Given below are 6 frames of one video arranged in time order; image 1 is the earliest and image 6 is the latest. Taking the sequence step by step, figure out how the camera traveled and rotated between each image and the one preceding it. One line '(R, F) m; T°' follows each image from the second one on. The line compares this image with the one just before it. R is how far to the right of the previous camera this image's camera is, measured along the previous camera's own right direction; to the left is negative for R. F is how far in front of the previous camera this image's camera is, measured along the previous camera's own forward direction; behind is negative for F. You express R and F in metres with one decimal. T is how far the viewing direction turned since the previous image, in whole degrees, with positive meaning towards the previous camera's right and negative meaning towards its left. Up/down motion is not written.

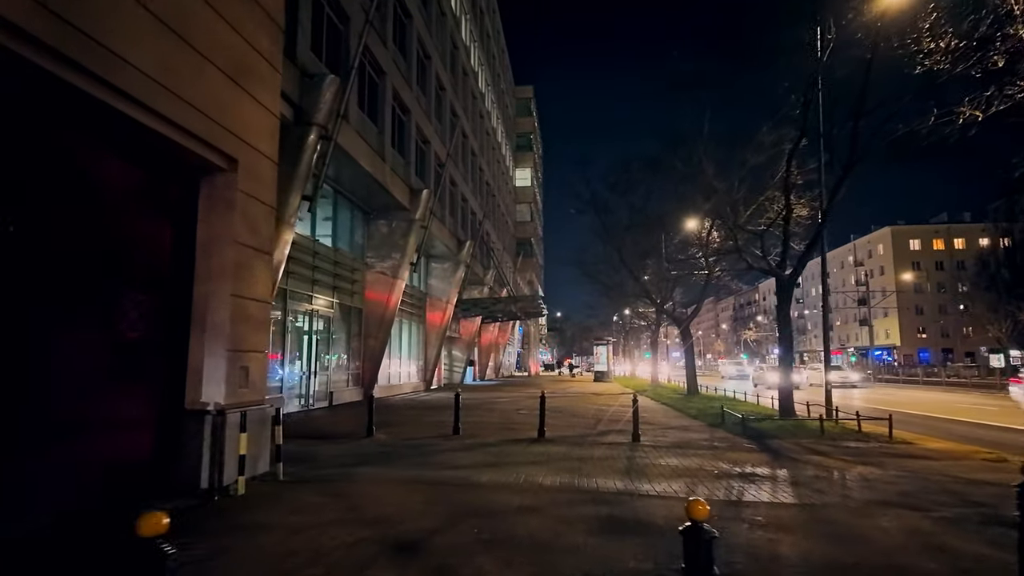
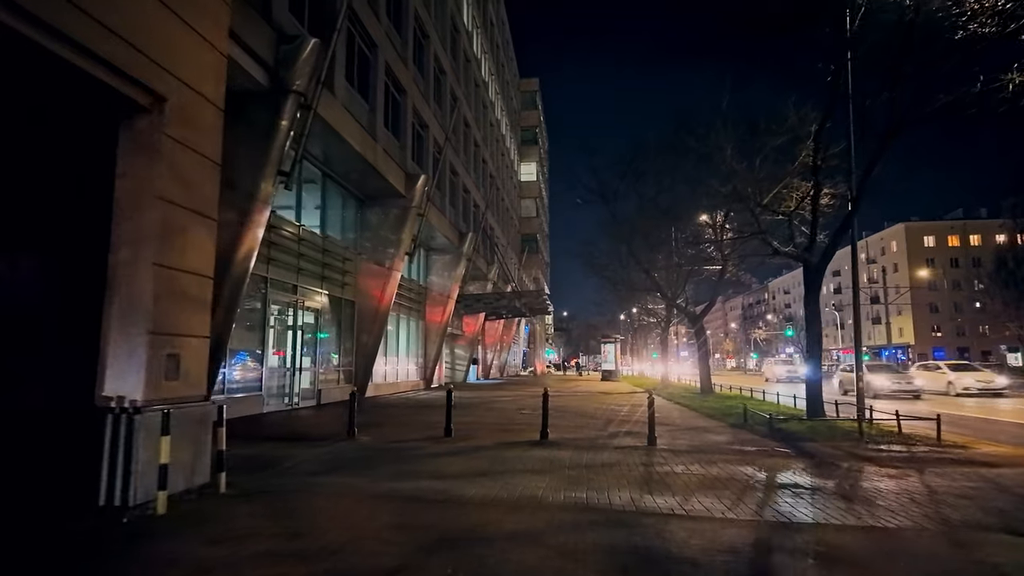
(+0.2, +1.6) m; -1°
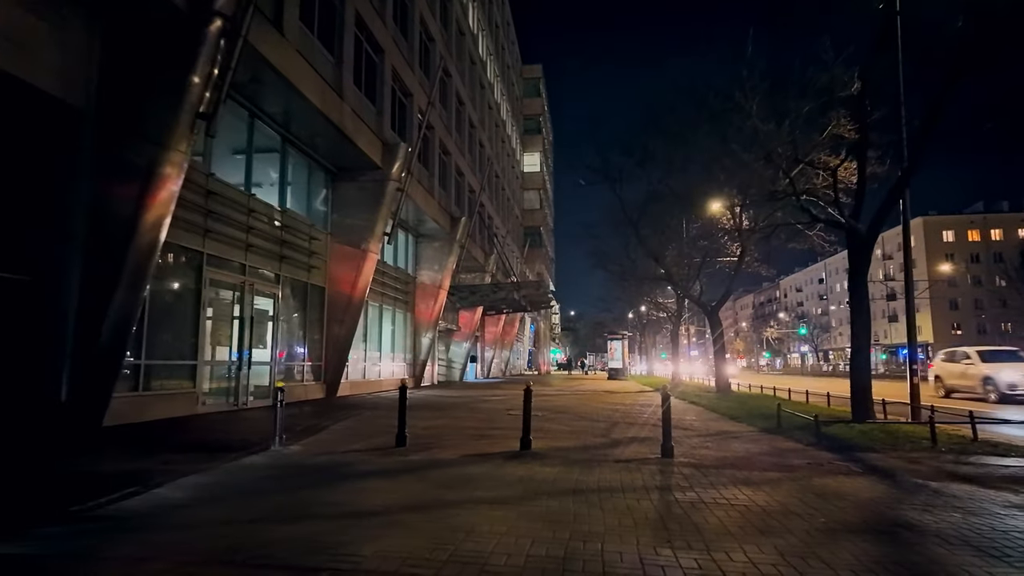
(+0.6, +2.9) m; -1°
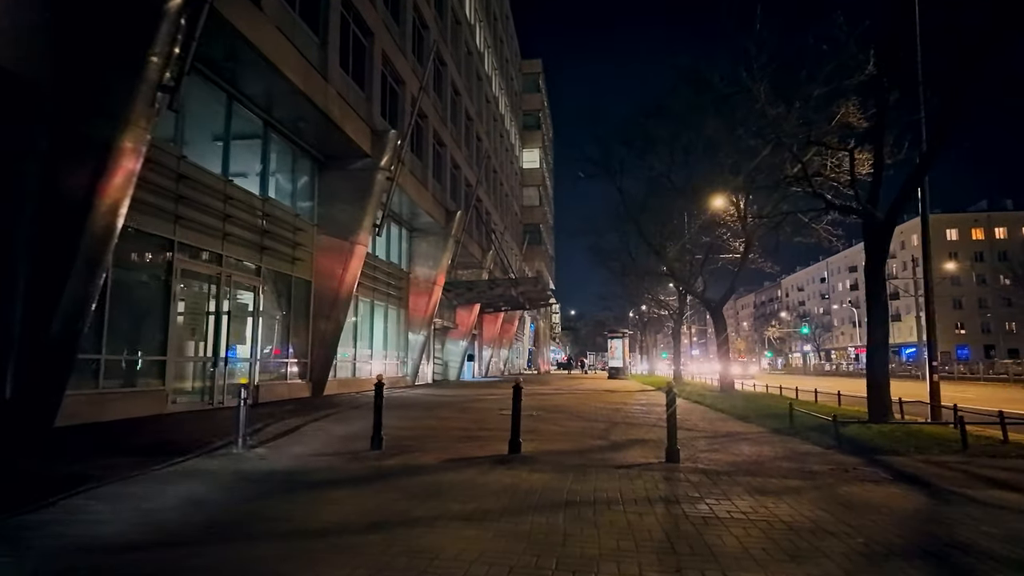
(+0.2, +0.9) m; 0°
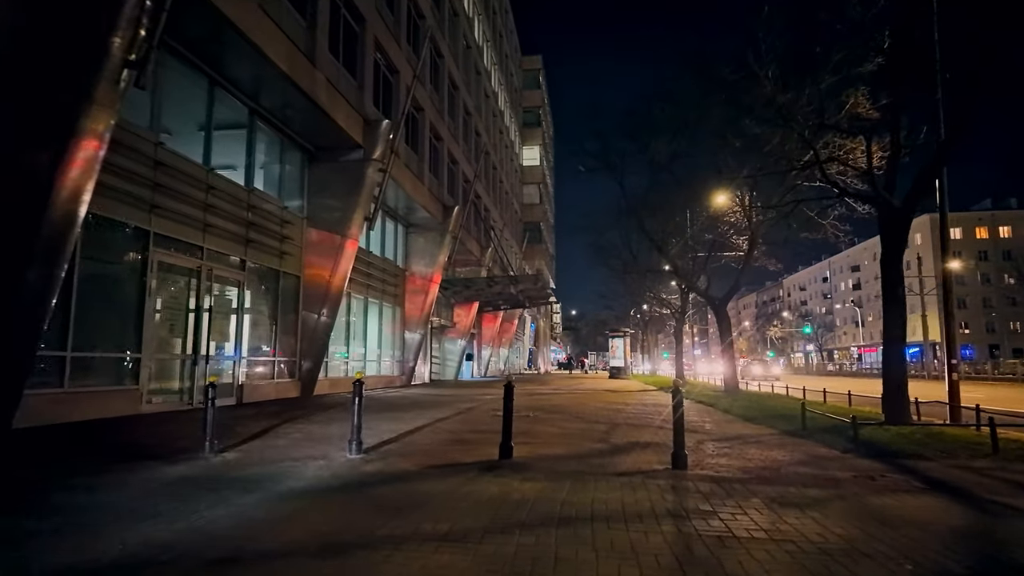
(+0.1, +0.7) m; 0°
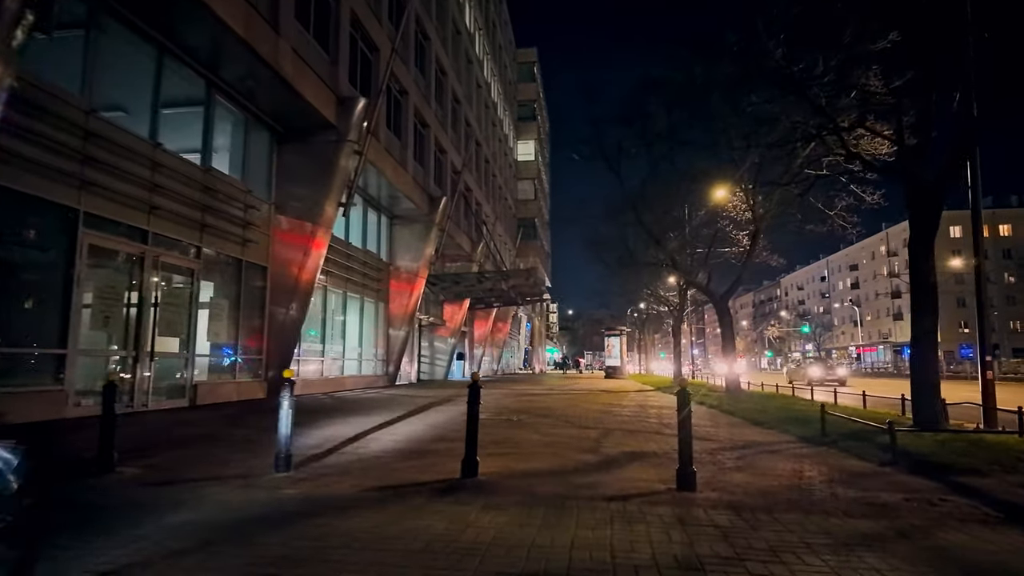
(+0.3, +1.5) m; 0°
